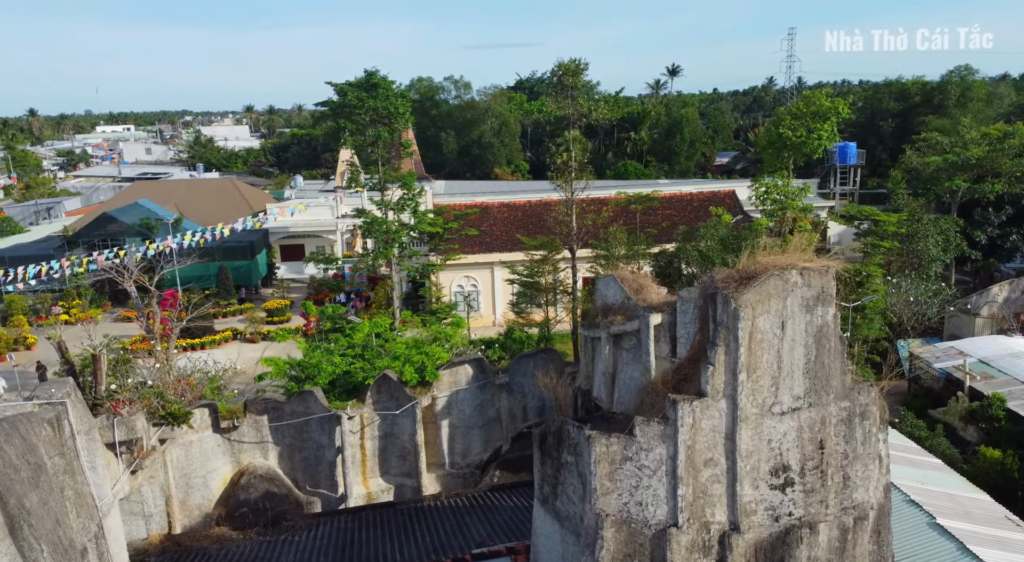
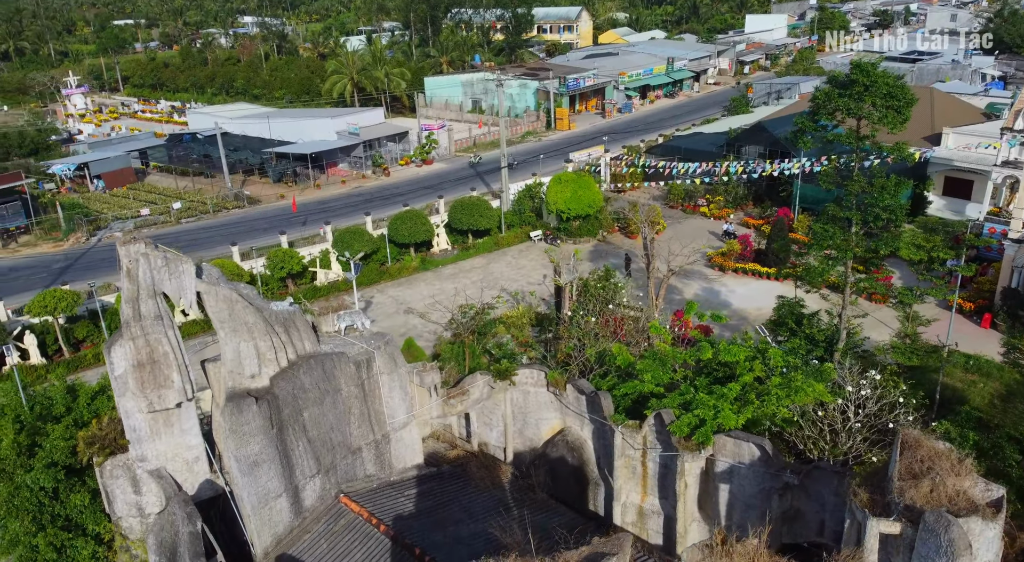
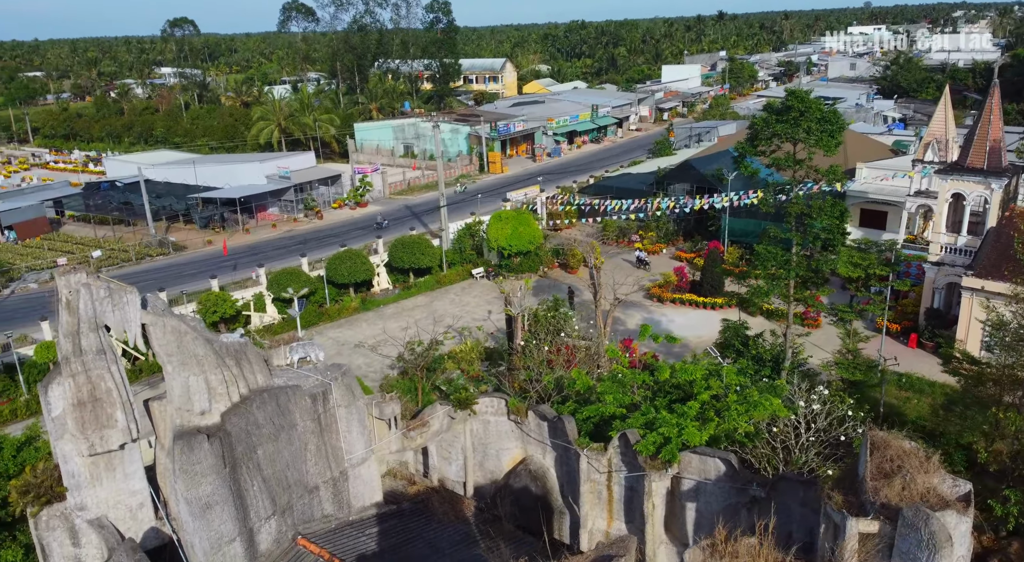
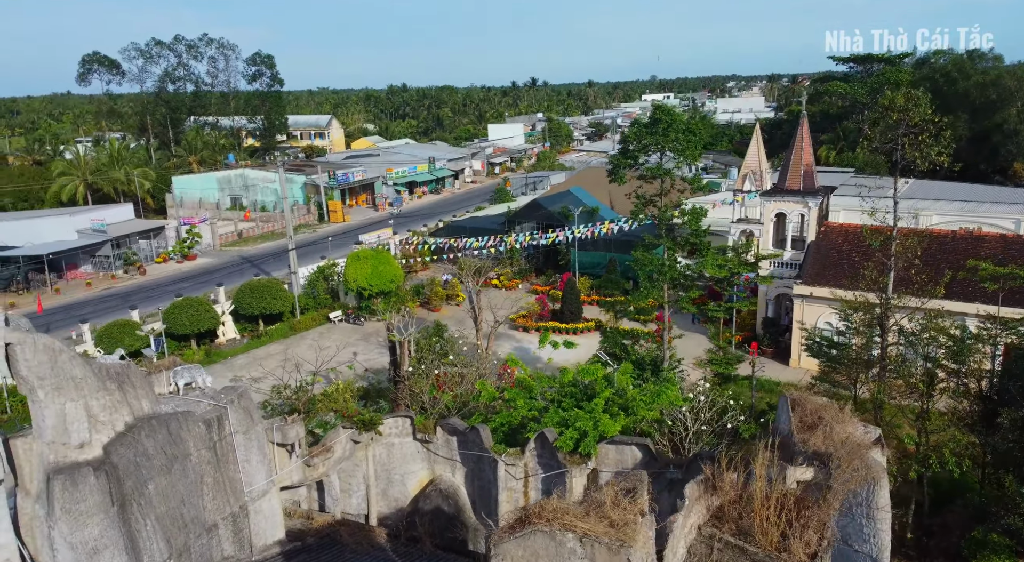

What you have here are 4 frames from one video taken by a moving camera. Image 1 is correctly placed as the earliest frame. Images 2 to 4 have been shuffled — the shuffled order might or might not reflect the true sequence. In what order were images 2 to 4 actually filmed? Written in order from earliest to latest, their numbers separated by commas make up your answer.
4, 3, 2
